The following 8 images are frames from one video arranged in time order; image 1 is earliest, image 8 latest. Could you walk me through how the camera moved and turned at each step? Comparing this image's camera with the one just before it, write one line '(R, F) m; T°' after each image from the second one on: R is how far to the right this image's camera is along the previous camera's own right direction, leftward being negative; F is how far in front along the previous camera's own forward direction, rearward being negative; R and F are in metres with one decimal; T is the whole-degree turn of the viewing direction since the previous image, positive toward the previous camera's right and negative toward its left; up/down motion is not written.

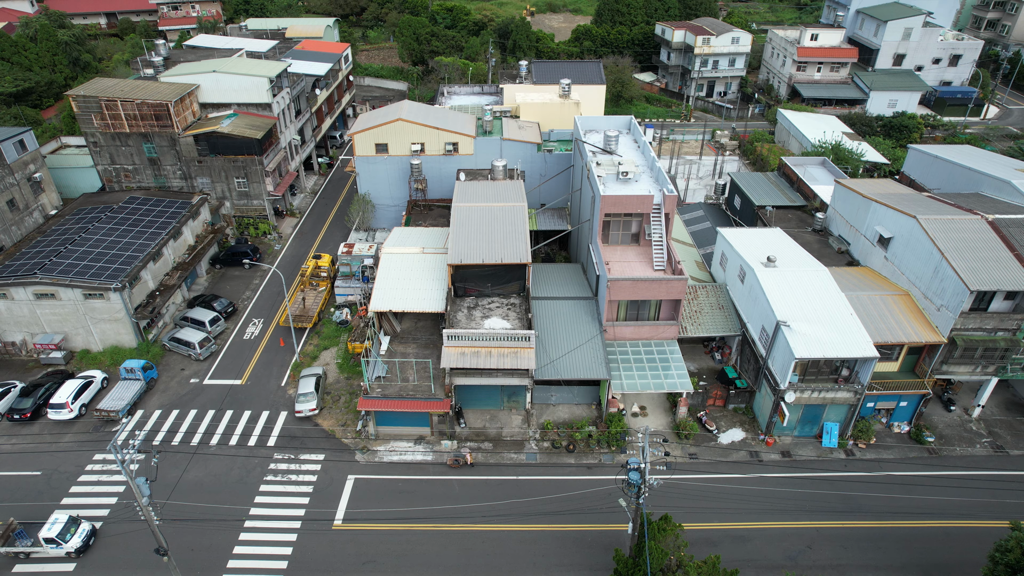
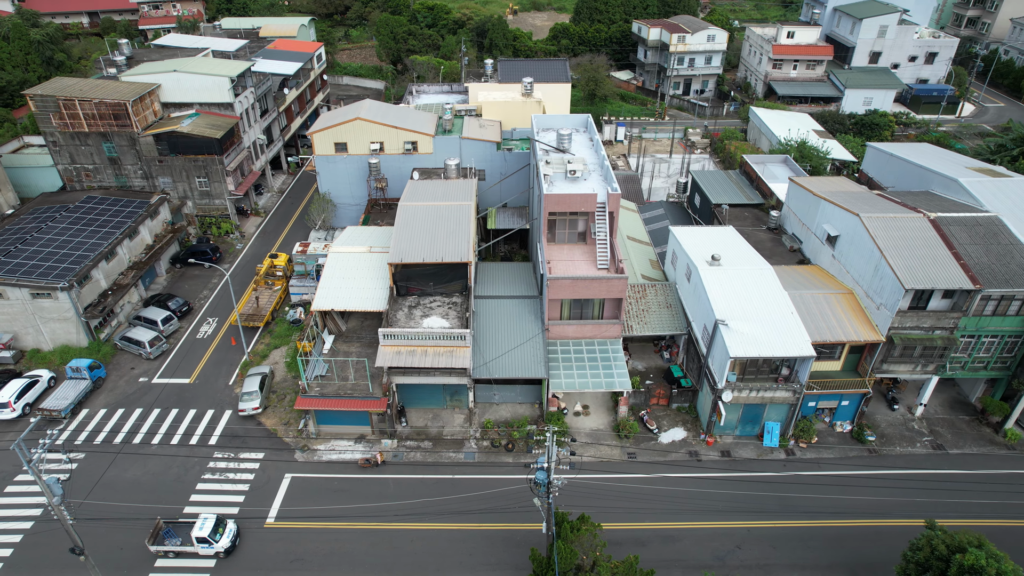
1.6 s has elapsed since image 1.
(+2.8, 0.0) m; 0°
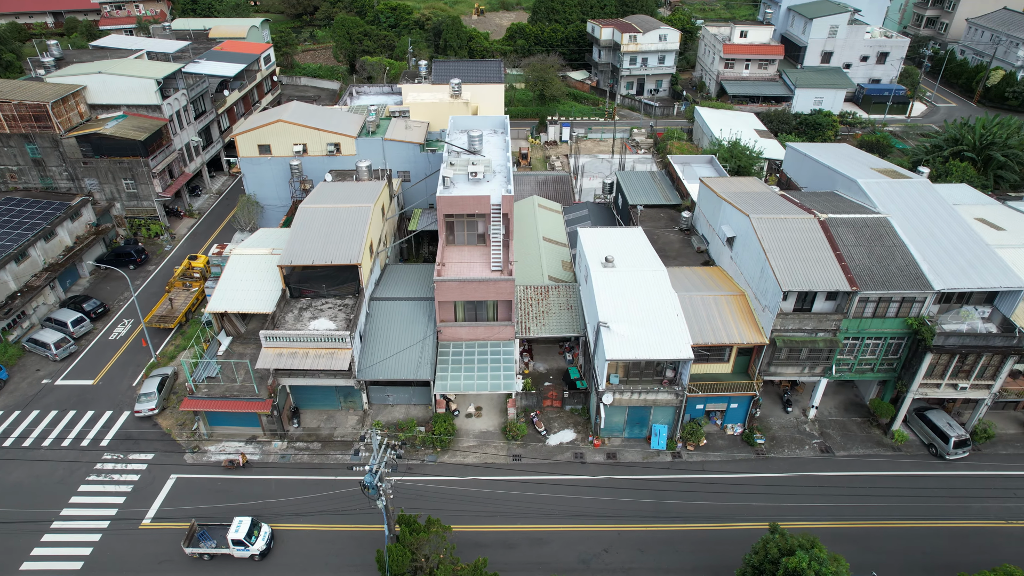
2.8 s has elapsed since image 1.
(+5.0, 0.0) m; 0°
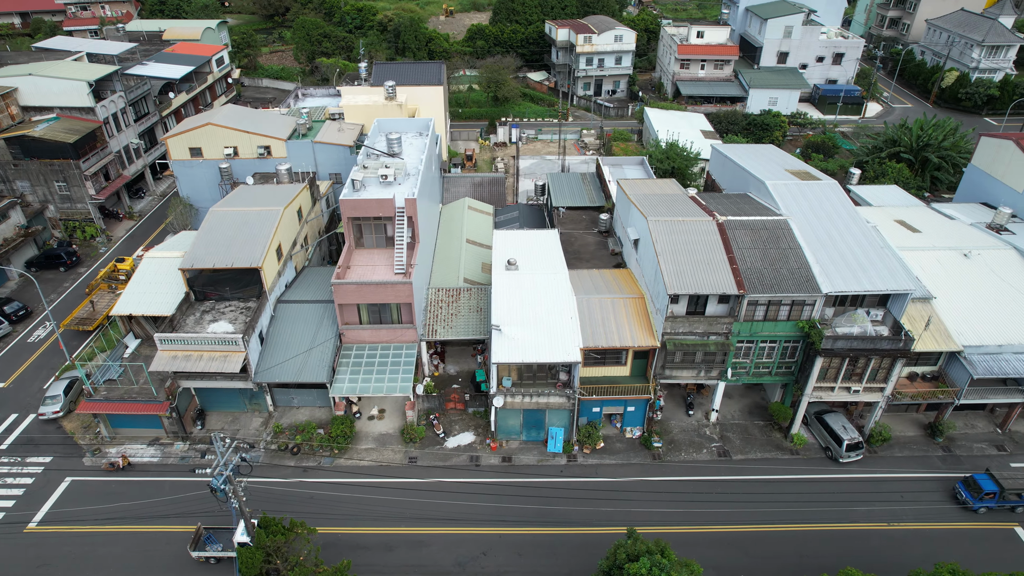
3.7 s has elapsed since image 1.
(+4.5, 0.0) m; 0°
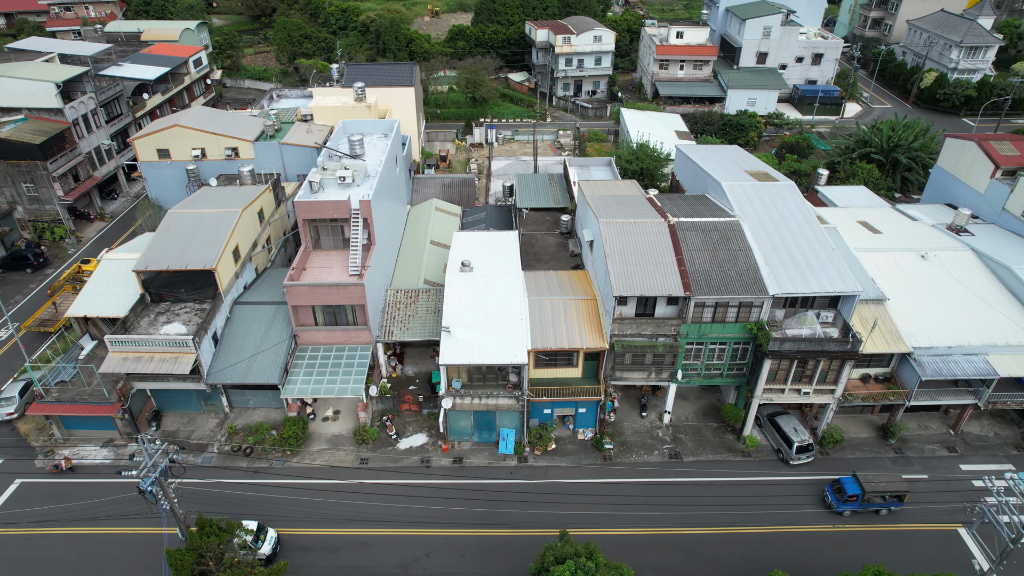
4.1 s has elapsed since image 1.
(+2.1, 0.0) m; 0°
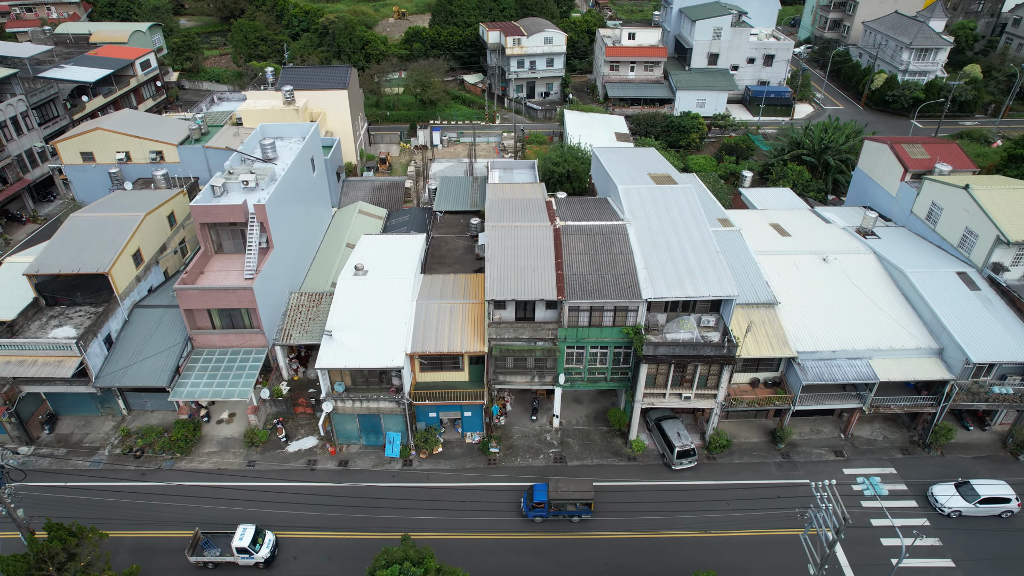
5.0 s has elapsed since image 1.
(+4.9, 0.0) m; 0°
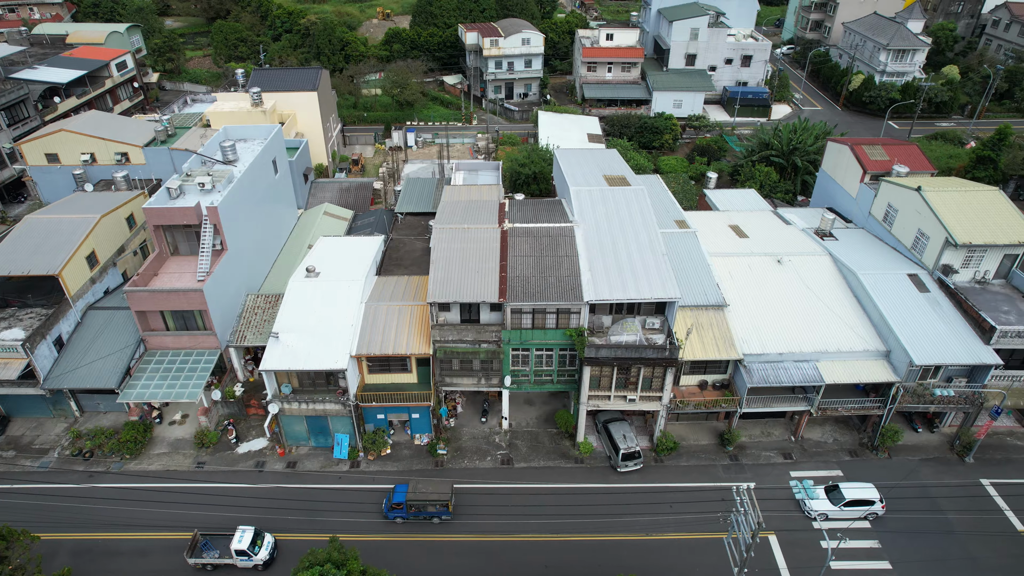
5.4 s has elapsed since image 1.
(+2.3, 0.0) m; 0°
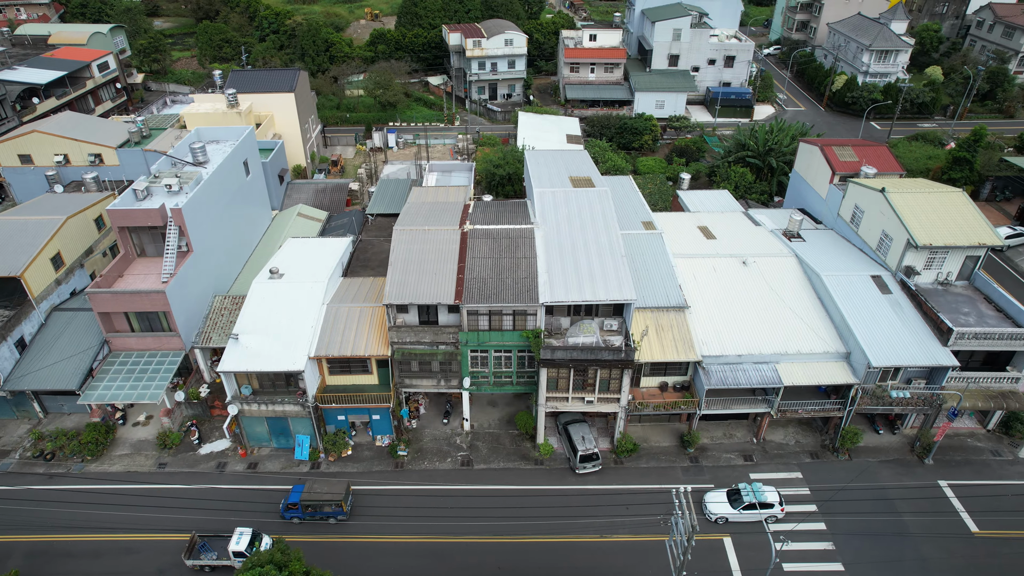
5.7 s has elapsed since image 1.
(+1.7, 0.0) m; 0°
